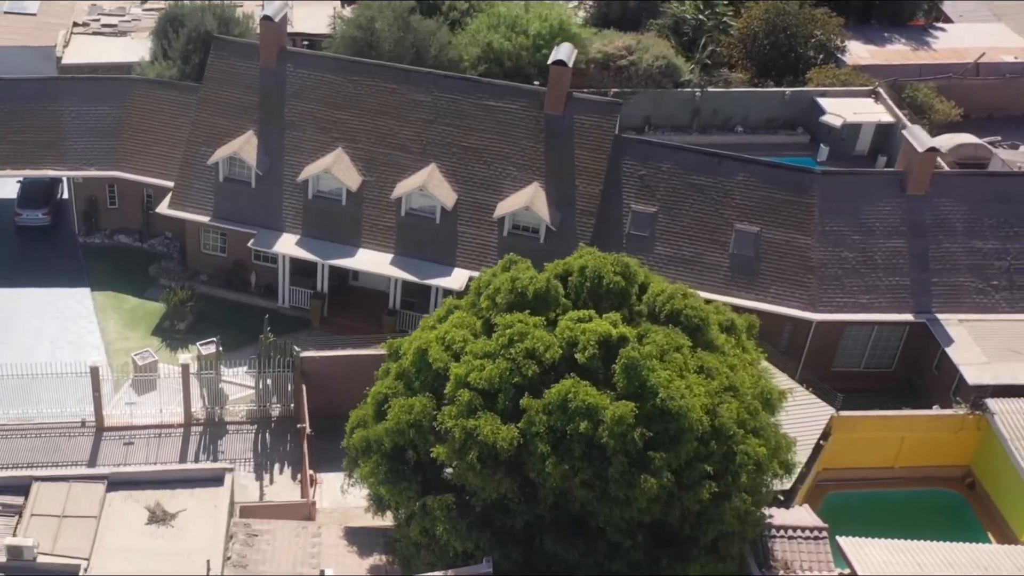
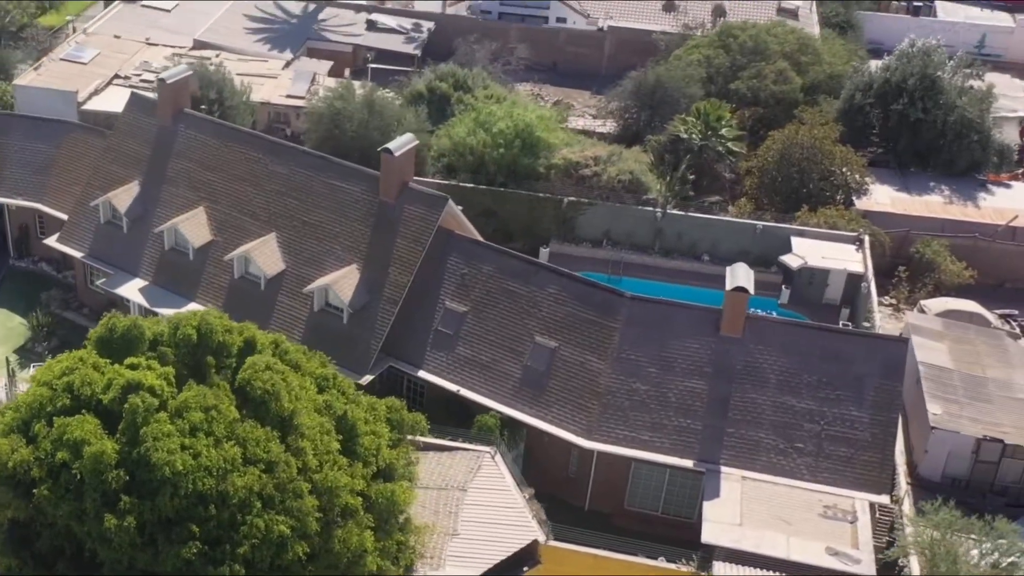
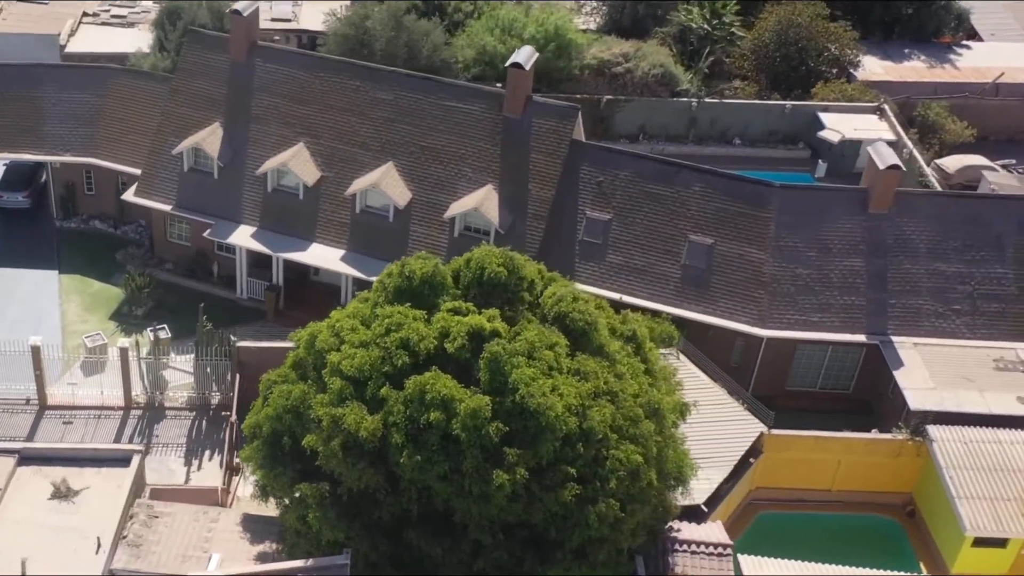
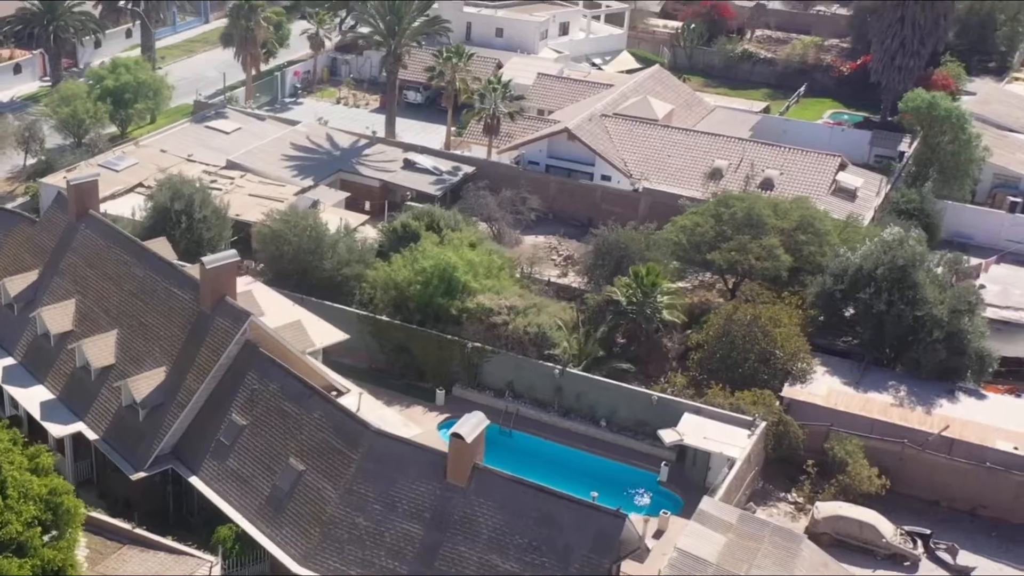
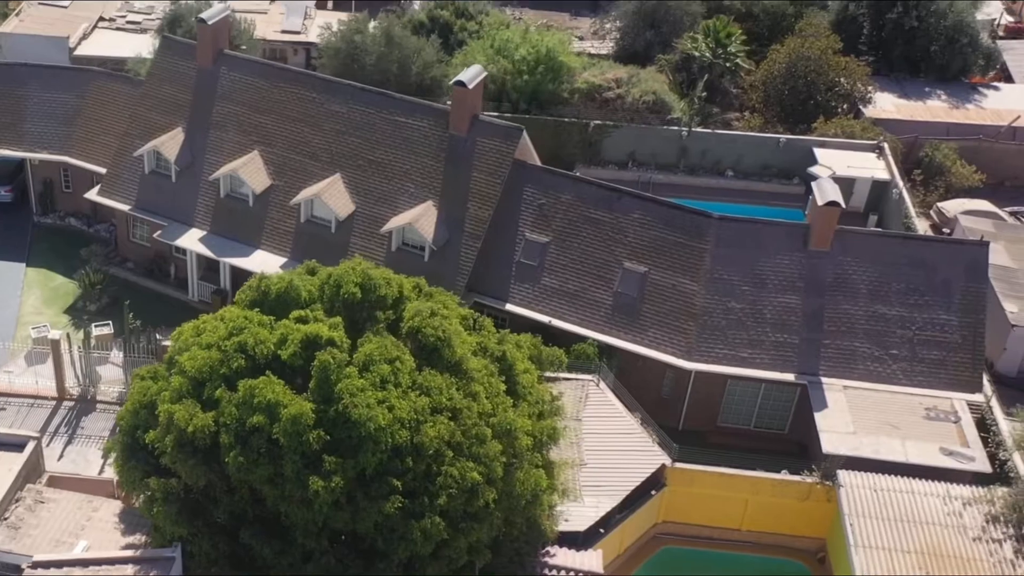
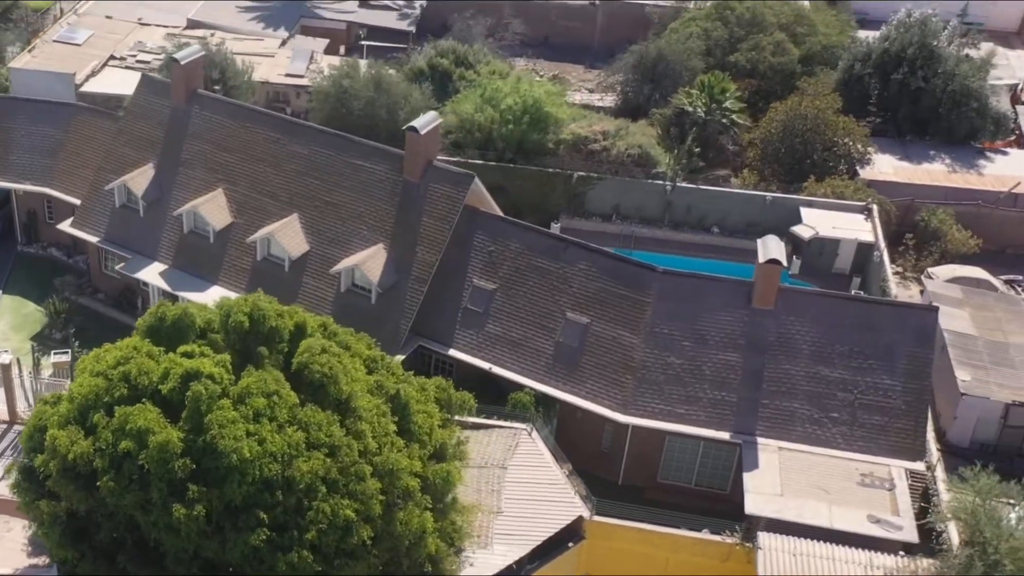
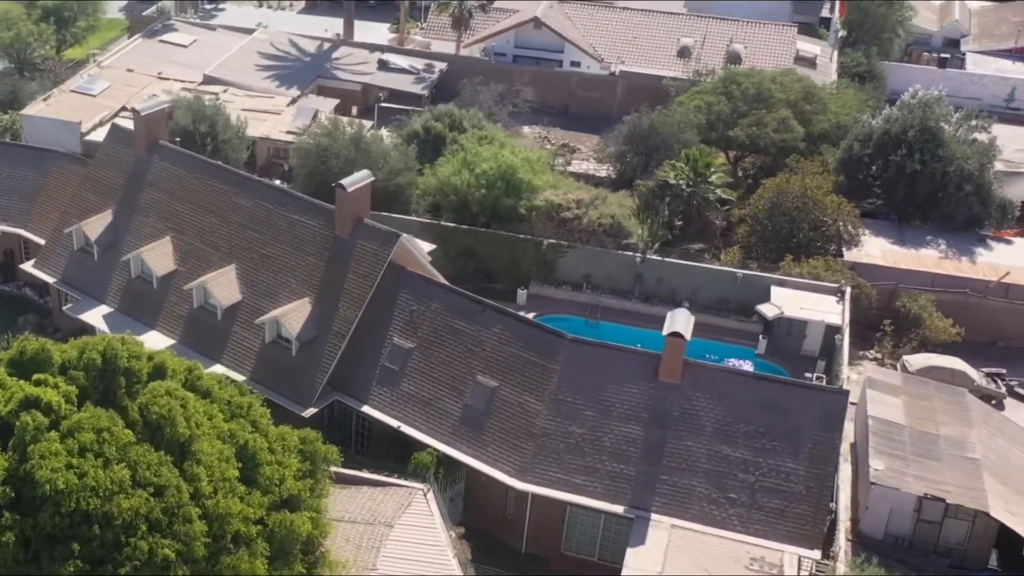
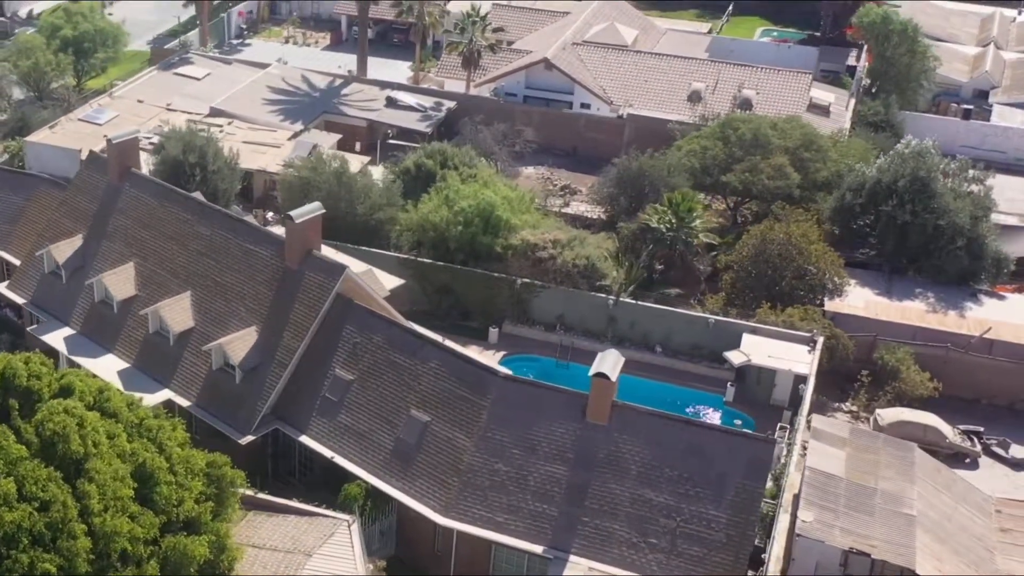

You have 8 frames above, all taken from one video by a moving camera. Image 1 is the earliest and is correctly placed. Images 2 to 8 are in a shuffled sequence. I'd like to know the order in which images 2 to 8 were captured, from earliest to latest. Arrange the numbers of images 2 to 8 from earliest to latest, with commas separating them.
3, 5, 6, 2, 7, 8, 4
